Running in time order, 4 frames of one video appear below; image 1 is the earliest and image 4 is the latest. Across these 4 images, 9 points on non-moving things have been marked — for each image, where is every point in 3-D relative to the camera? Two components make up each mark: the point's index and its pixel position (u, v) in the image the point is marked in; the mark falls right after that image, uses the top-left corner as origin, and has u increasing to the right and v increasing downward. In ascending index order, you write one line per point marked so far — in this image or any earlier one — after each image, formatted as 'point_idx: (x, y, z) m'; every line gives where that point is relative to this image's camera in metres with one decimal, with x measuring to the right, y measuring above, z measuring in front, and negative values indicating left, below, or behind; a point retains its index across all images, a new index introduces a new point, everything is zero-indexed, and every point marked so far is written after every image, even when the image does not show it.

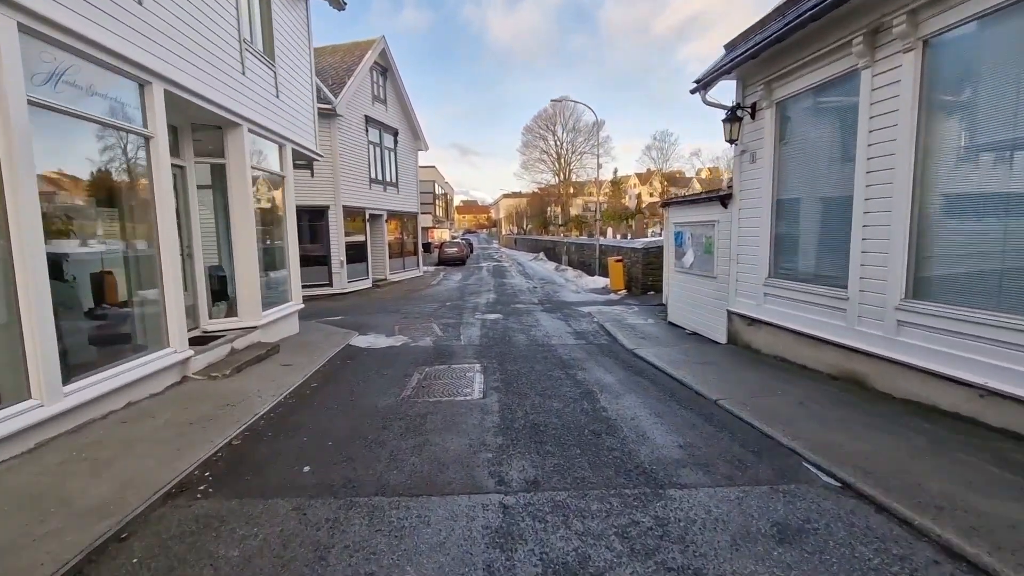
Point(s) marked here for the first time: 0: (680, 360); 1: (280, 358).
0: (+2.2, -0.9, +6.7) m
1: (-3.1, -0.9, +6.8) m
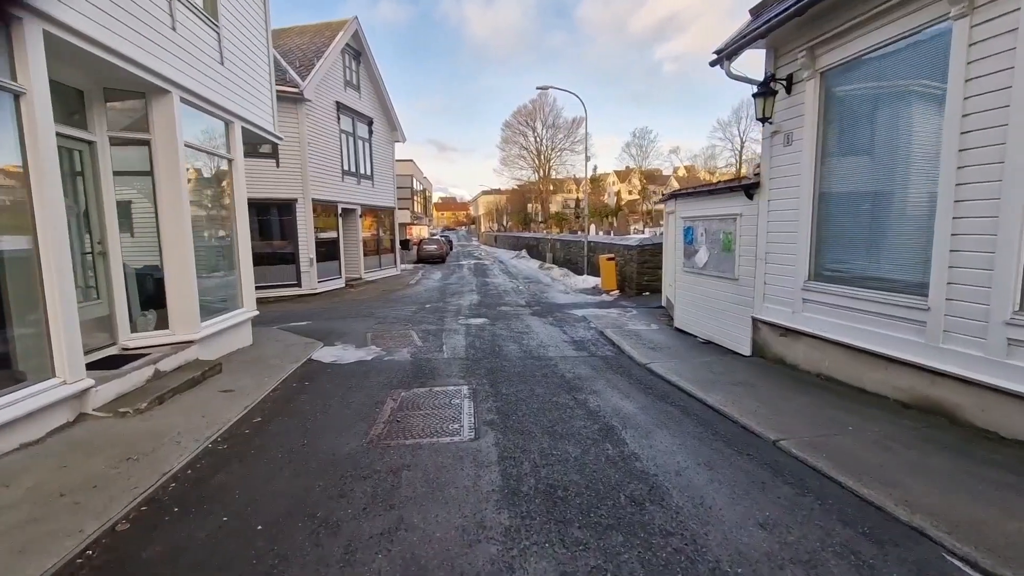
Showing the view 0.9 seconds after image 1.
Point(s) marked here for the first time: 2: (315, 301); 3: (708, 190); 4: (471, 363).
0: (+2.1, -1.0, +5.6) m
1: (-3.1, -1.0, +5.5) m
2: (-5.9, -0.4, +15.6) m
3: (+2.8, +1.4, +7.5) m
4: (-0.5, -1.0, +6.7) m
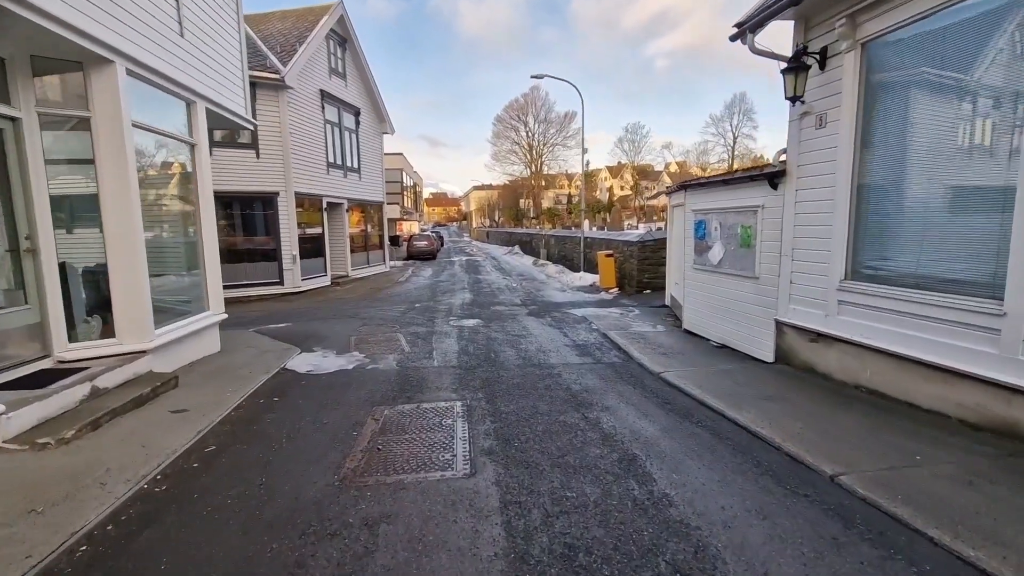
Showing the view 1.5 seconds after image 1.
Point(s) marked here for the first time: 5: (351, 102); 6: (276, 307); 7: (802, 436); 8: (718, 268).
0: (+2.1, -1.0, +5.0) m
1: (-3.1, -1.0, +4.8) m
2: (-6.1, -0.4, +14.8) m
3: (+2.8, +1.4, +6.8) m
4: (-0.6, -1.0, +6.0) m
5: (-6.0, +7.0, +19.2) m
6: (-6.3, -0.5, +13.8) m
7: (+2.1, -1.1, +3.8) m
8: (+2.9, +0.3, +7.2) m
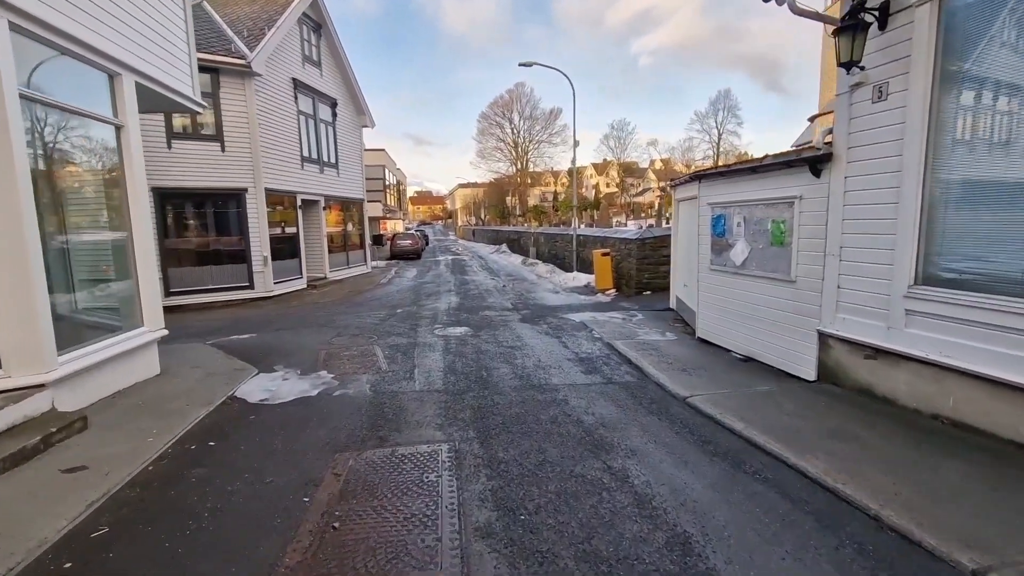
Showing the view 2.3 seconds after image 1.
0: (+2.1, -1.1, +4.0) m
1: (-3.1, -1.1, +3.7) m
2: (-6.4, -0.5, +13.6) m
3: (+2.7, +1.4, +5.9) m
4: (-0.6, -1.1, +5.0) m
5: (-6.5, +6.9, +18.0) m
6: (-6.6, -0.6, +12.7) m
7: (+2.2, -1.2, +2.9) m
8: (+2.8, +0.2, +6.3) m
